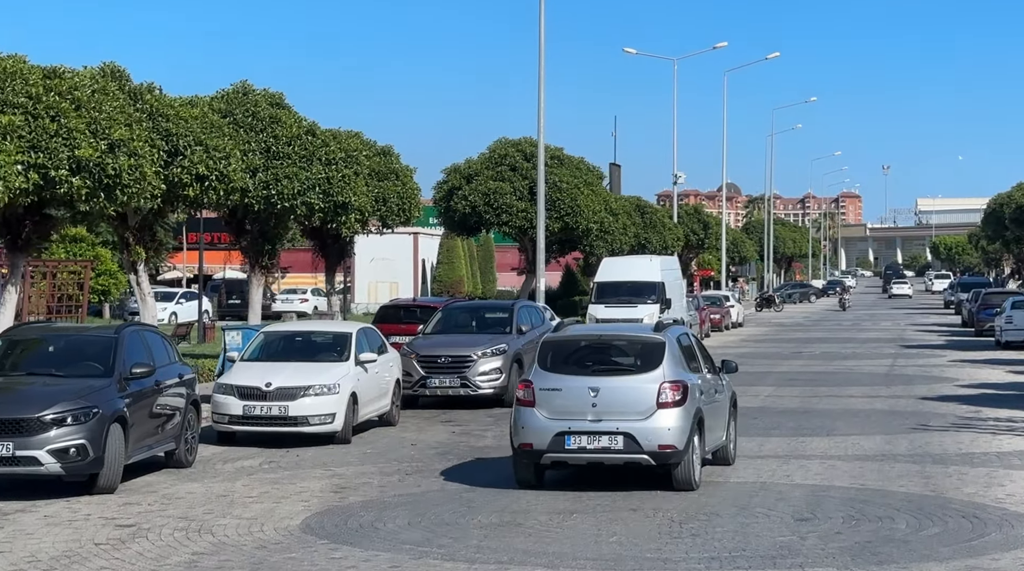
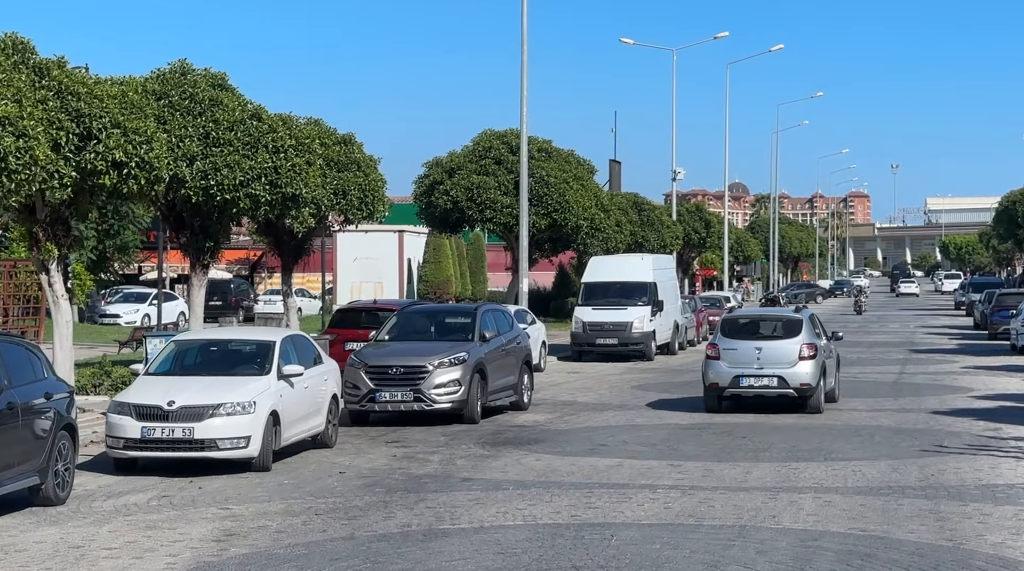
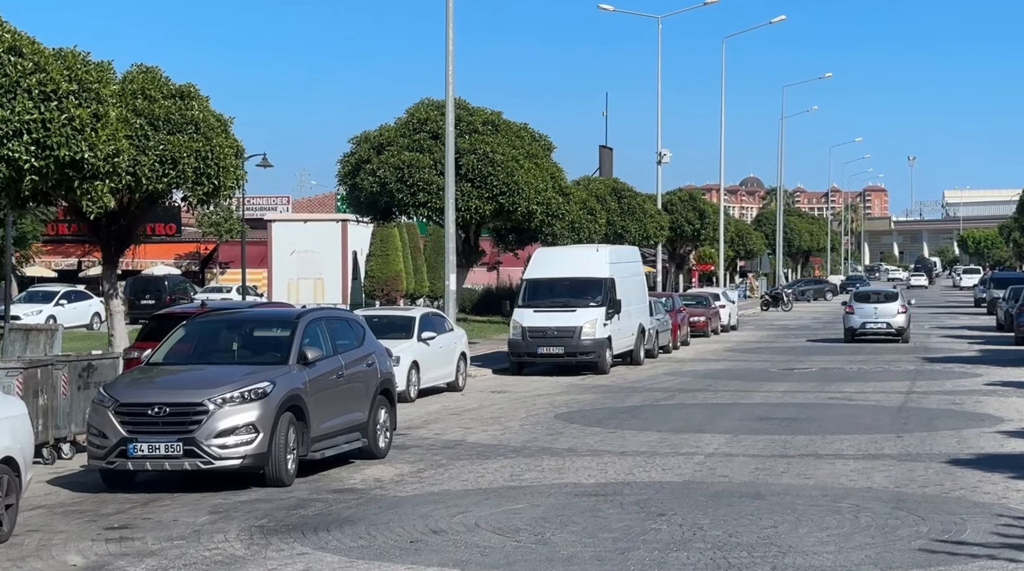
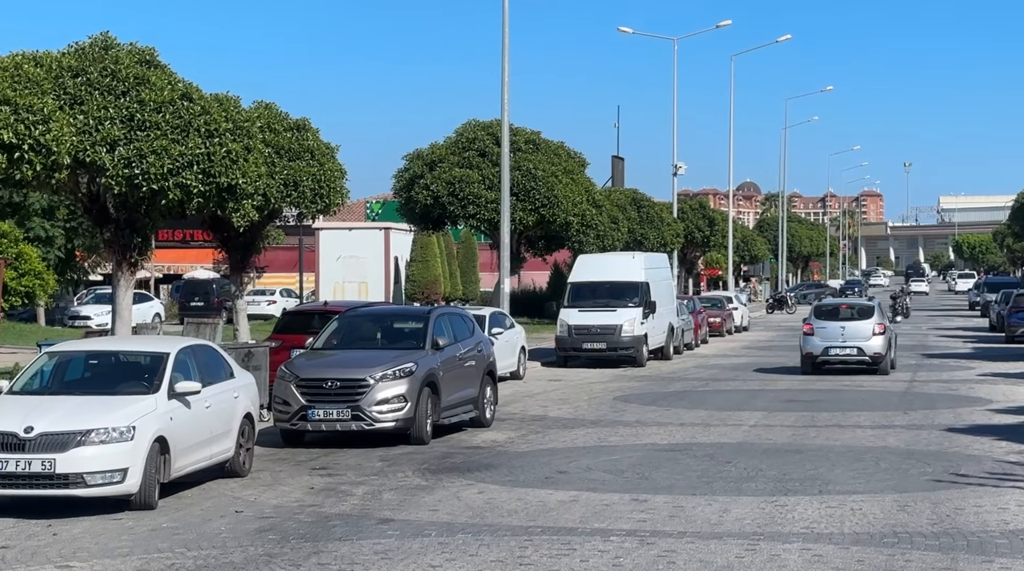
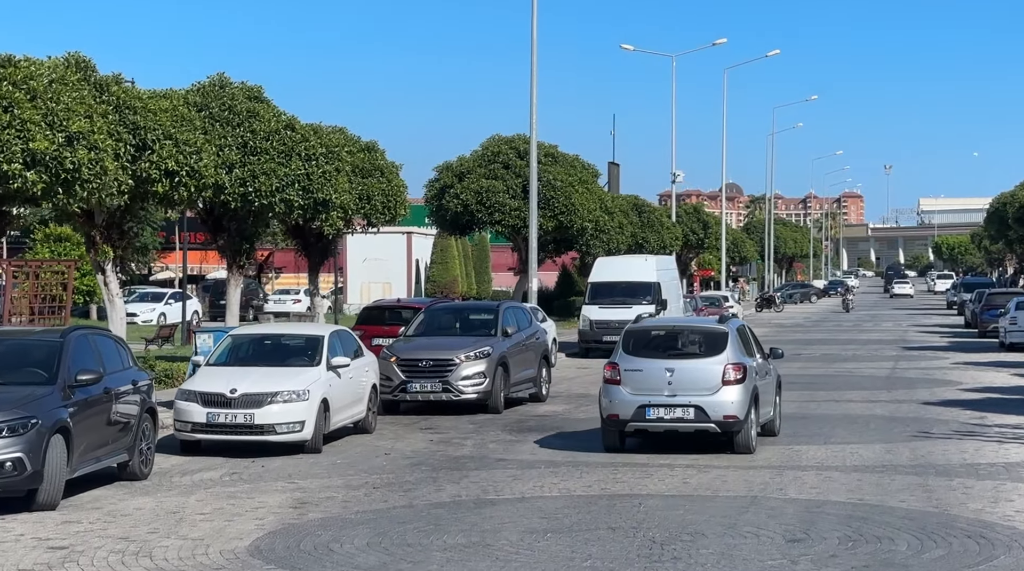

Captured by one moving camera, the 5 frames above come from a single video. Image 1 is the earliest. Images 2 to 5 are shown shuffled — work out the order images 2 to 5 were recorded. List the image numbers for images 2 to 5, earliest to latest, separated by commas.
5, 2, 4, 3
